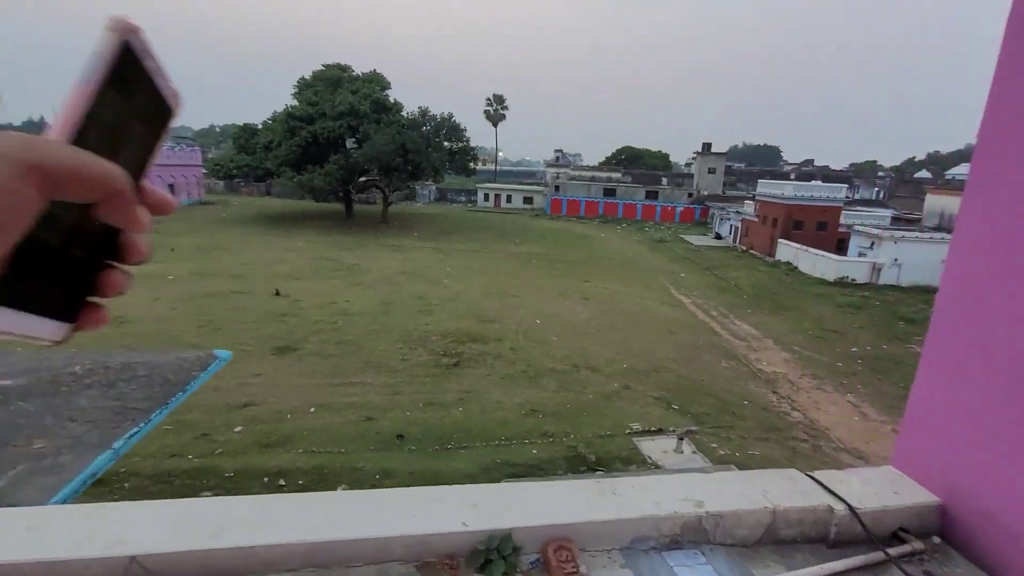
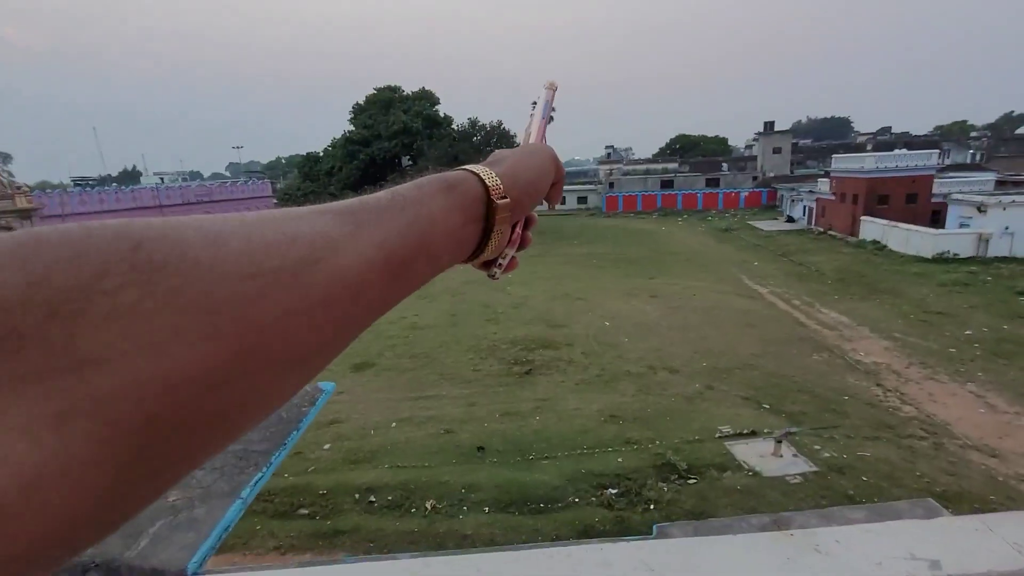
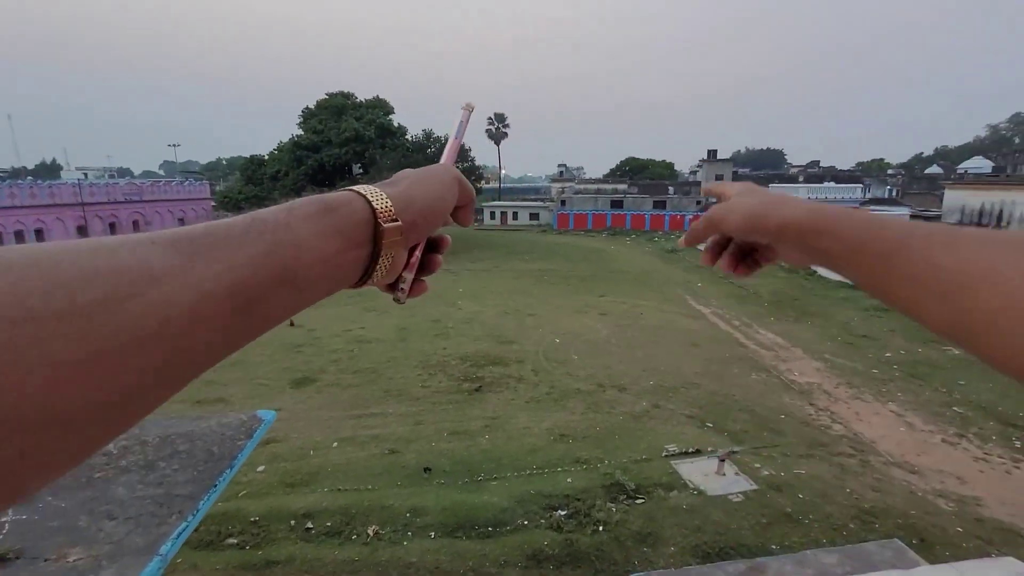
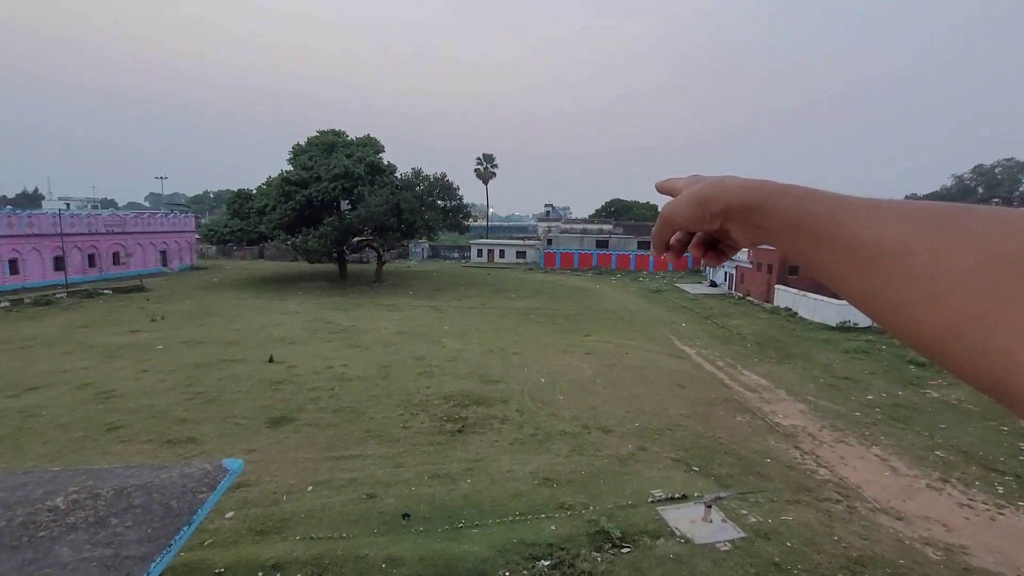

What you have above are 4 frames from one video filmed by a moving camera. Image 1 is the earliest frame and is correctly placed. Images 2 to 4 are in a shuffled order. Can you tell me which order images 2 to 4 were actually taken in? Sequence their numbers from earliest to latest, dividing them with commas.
2, 3, 4
